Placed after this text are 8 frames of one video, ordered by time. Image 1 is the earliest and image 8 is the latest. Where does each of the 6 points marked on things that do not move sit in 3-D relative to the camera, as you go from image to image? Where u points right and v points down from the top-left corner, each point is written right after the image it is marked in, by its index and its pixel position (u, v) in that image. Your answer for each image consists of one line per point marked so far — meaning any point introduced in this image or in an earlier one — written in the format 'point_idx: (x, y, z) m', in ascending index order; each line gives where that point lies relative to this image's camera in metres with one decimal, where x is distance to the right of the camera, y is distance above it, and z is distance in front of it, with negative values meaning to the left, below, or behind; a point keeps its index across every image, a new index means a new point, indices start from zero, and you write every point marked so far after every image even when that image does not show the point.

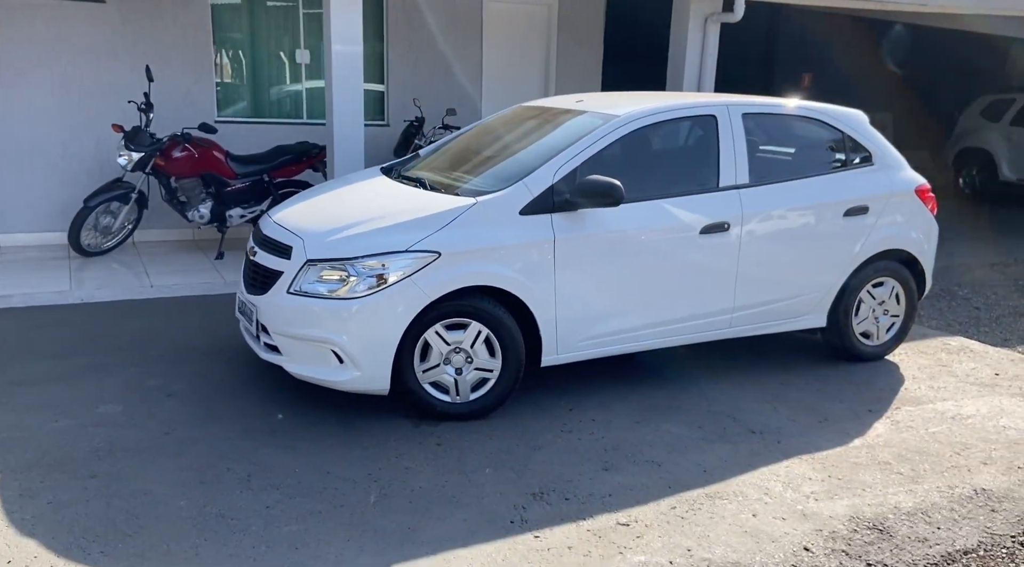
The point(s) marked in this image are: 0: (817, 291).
0: (+2.0, -0.1, +5.9) m
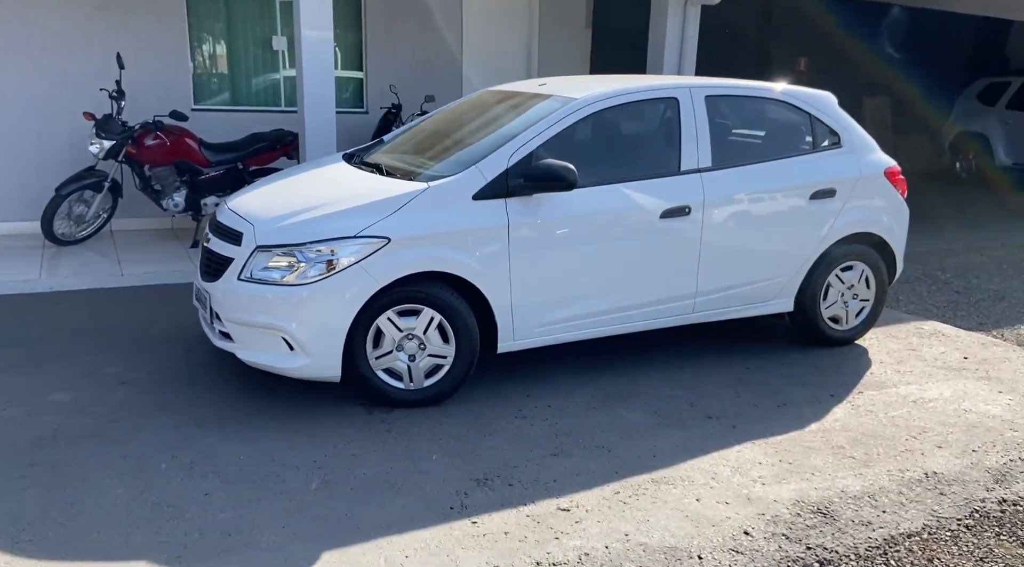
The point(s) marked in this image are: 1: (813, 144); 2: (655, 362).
0: (+1.8, +0.1, +5.8) m
1: (+2.0, +0.9, +5.9) m
2: (+0.9, -0.5, +5.5) m
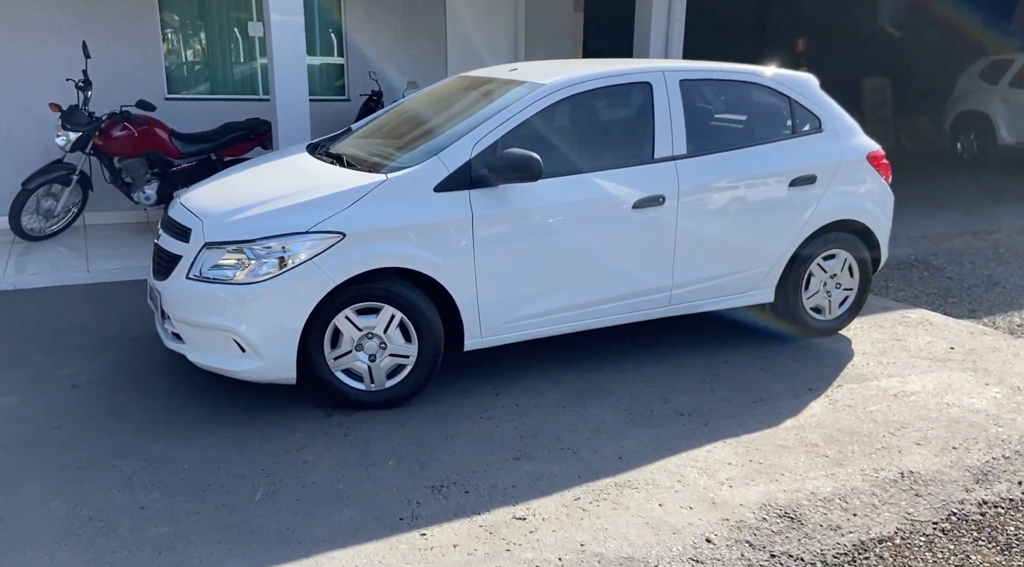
0: (+1.6, +0.1, +5.6) m
1: (+1.8, +1.0, +5.7) m
2: (+0.7, -0.4, +5.4) m
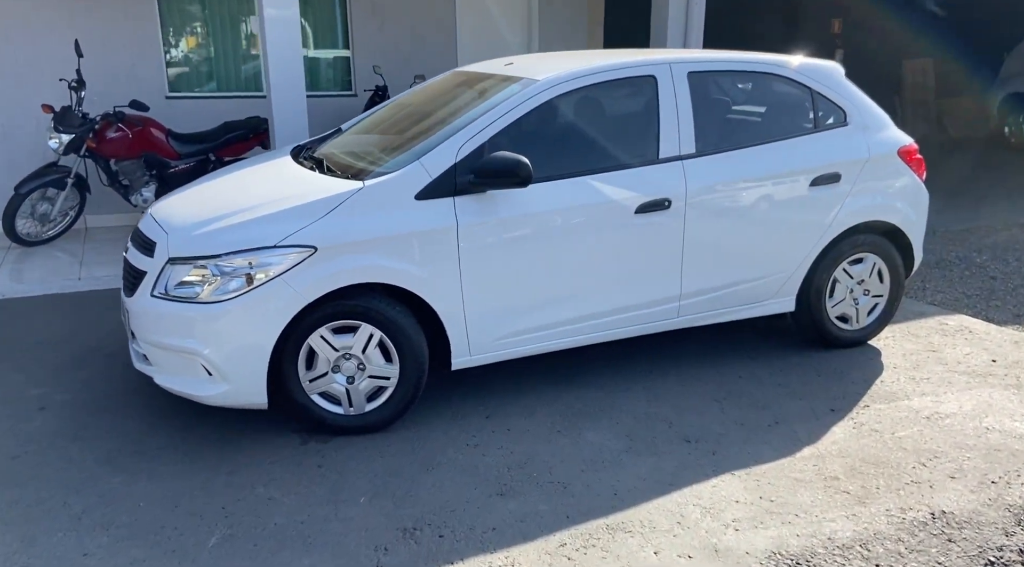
0: (+1.6, +0.1, +5.2) m
1: (+1.7, +0.9, +5.2) m
2: (+0.7, -0.5, +5.0) m
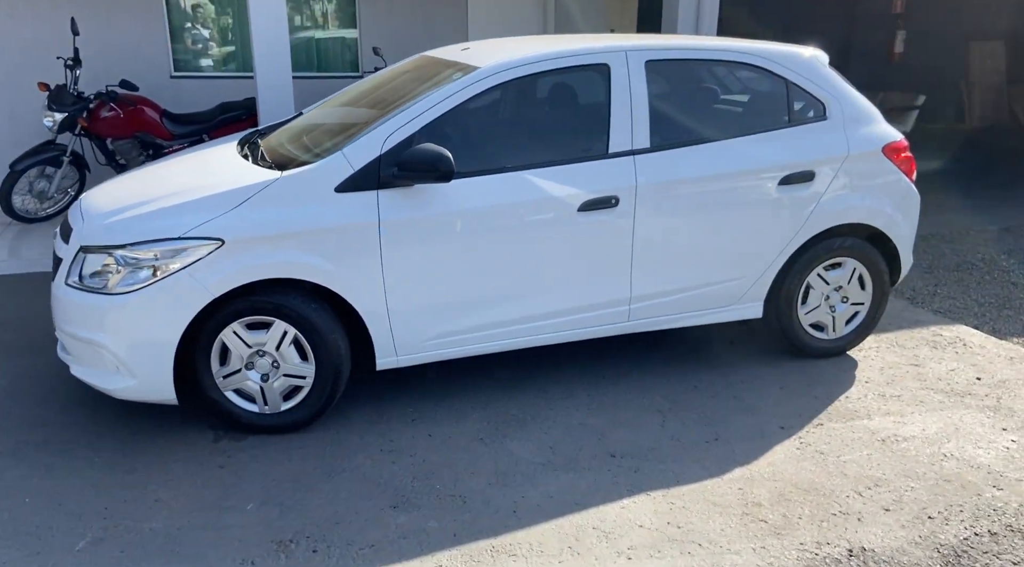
0: (+1.3, 0.0, +4.8) m
1: (+1.5, +0.9, +4.8) m
2: (+0.4, -0.5, +4.7) m
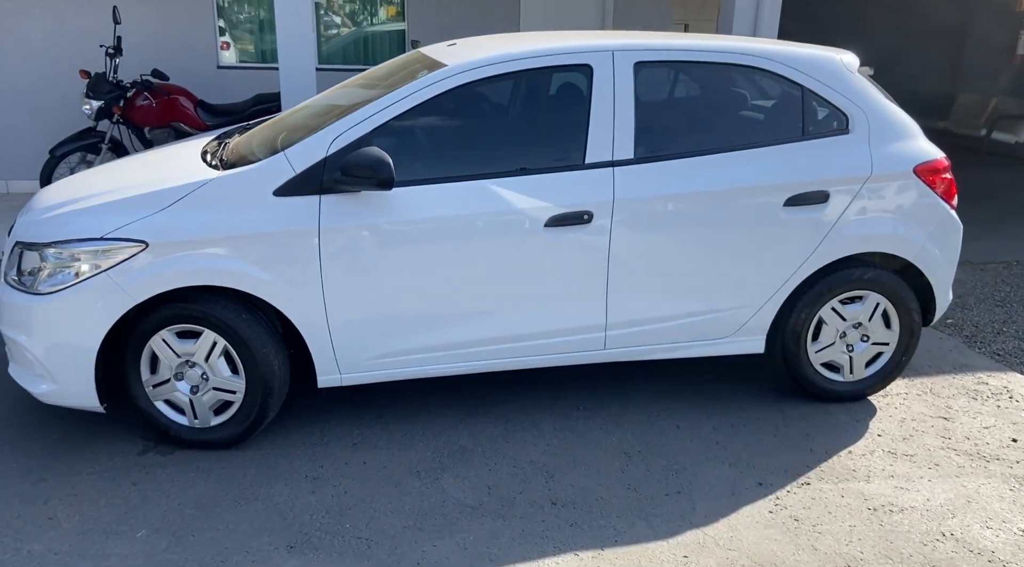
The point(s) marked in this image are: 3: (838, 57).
0: (+1.1, -0.1, +4.3) m
1: (+1.4, +0.7, +4.3) m
2: (+0.2, -0.6, +4.3) m
3: (+1.6, +1.1, +4.4) m
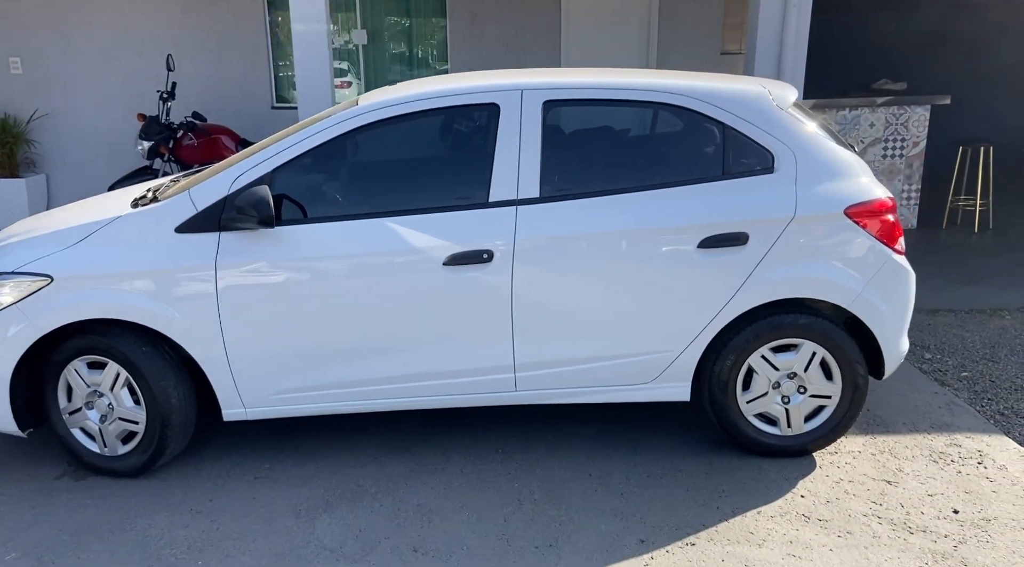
0: (+0.7, -0.3, +4.1) m
1: (+1.0, +0.5, +4.1) m
2: (-0.2, -0.8, +4.2) m
3: (+1.2, +0.9, +4.2) m
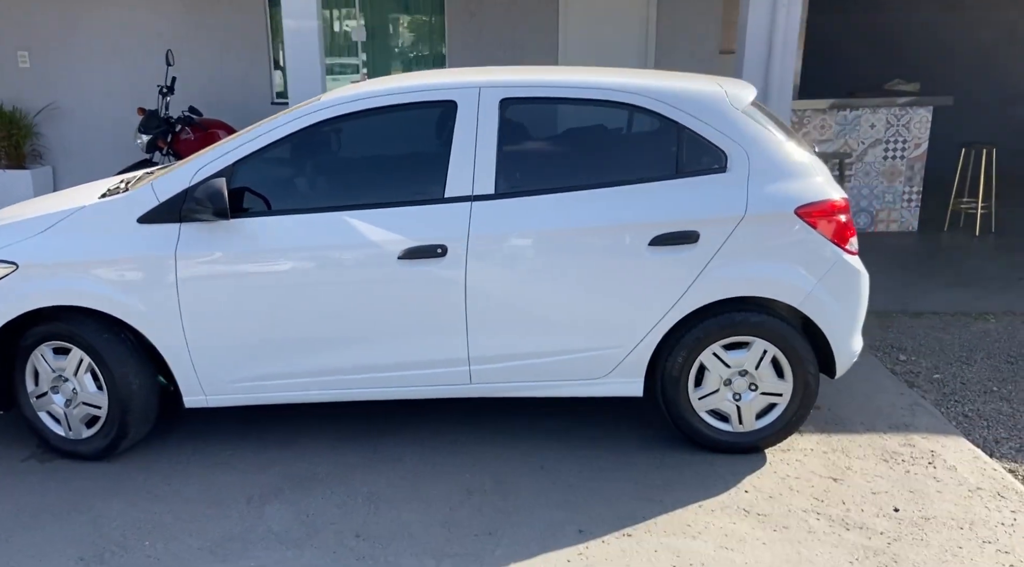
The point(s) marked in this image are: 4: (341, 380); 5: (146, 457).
0: (+0.5, -0.3, +4.1) m
1: (+0.8, +0.5, +4.1) m
2: (-0.4, -0.8, +4.3) m
3: (+1.0, +0.9, +4.2) m
4: (-0.8, -0.4, +4.2) m
5: (-1.7, -0.8, +4.2) m
